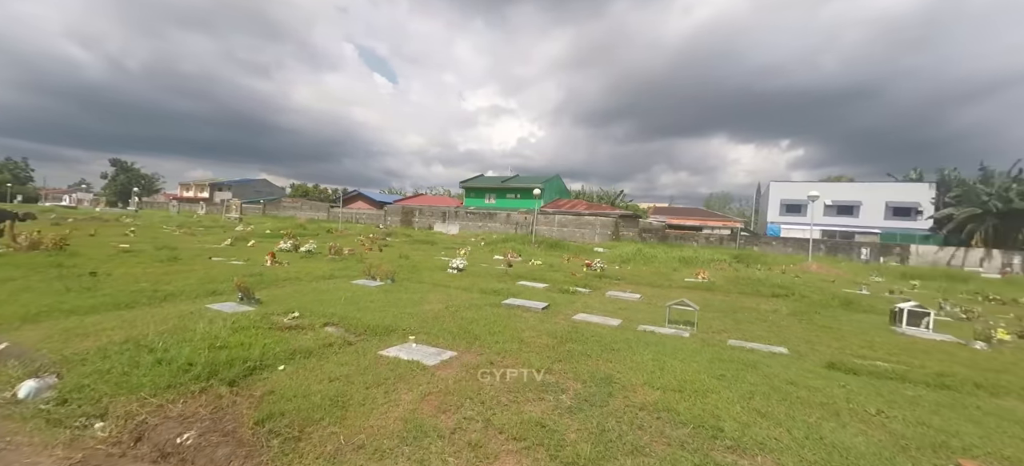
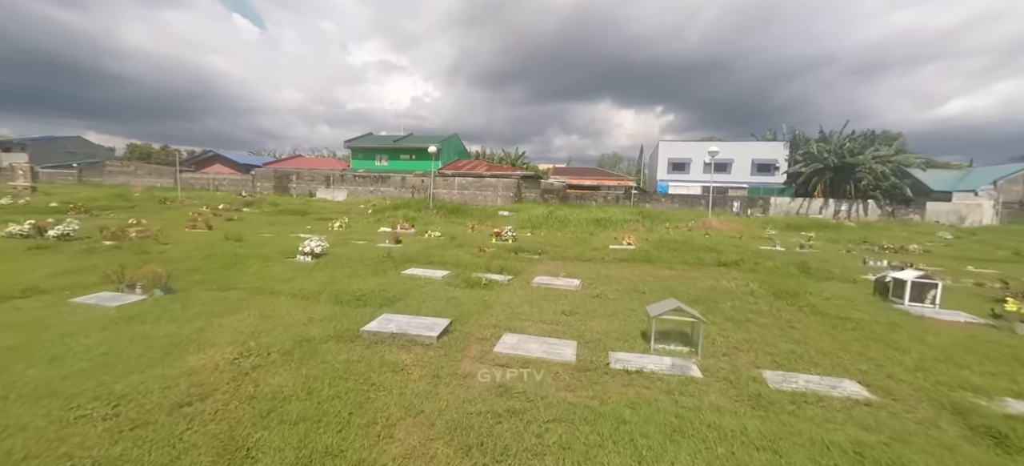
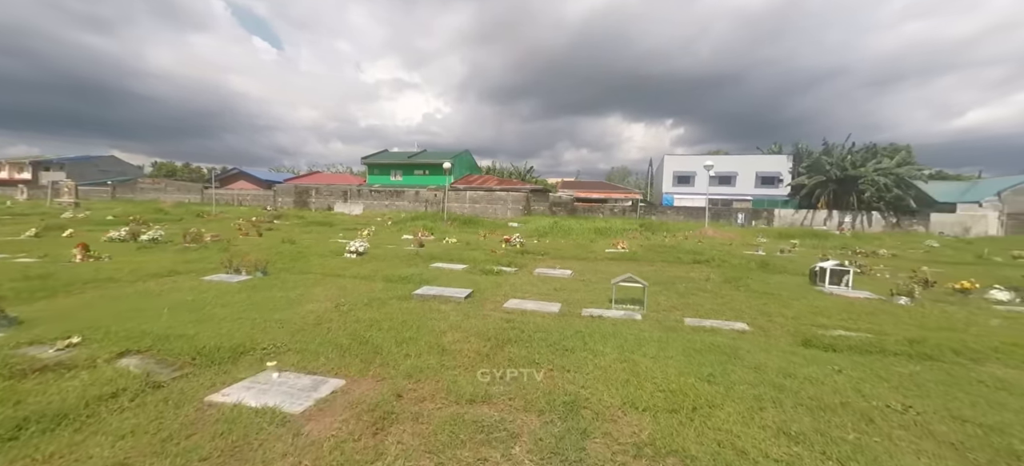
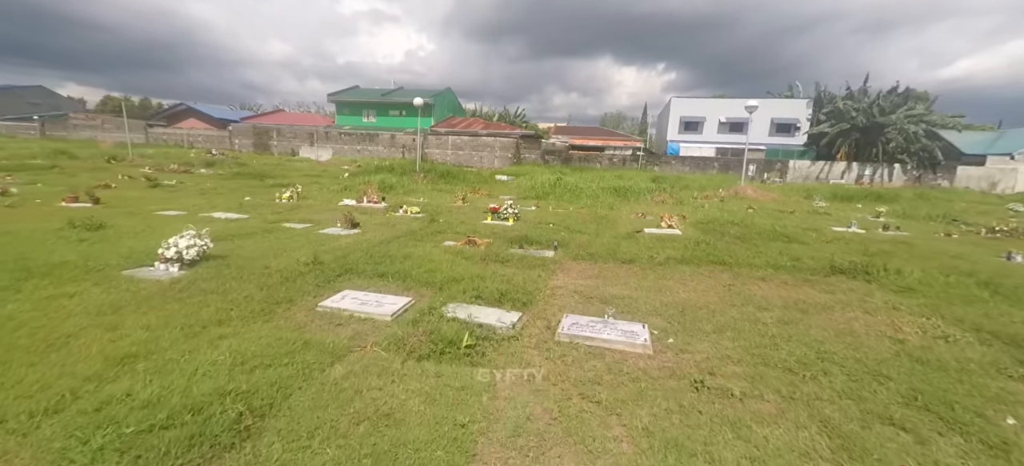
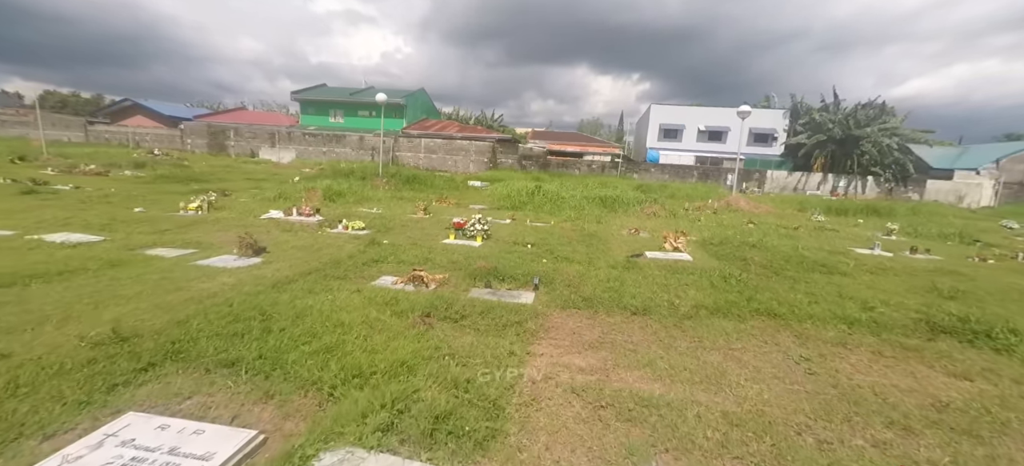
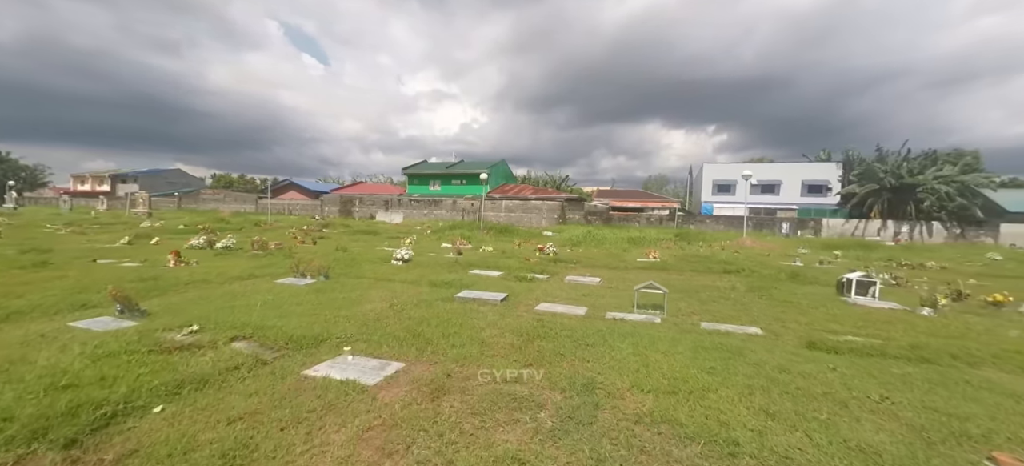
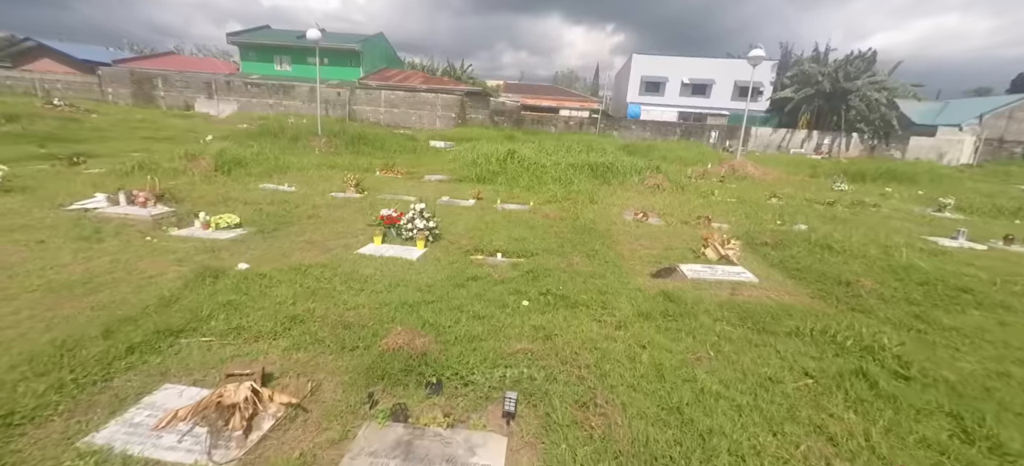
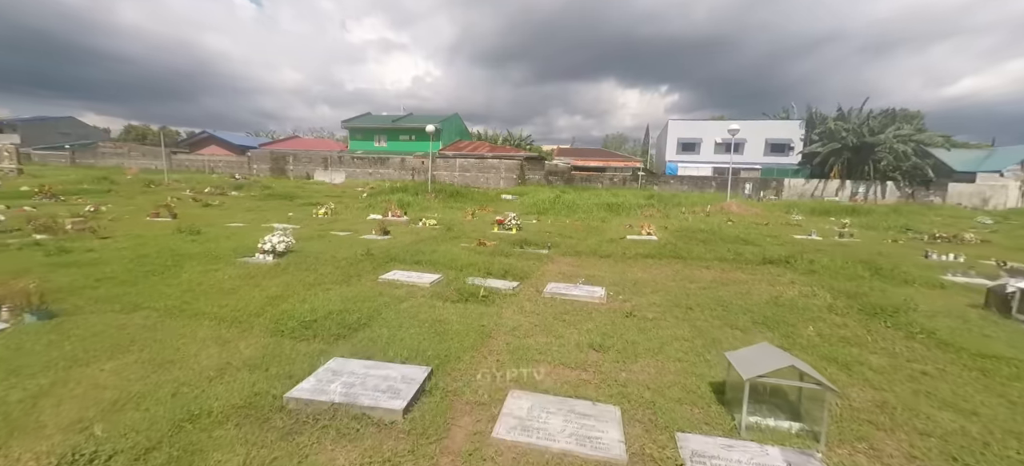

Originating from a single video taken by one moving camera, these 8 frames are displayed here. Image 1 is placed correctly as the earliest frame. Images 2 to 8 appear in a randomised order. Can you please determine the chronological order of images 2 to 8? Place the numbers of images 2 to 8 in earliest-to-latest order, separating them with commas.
6, 3, 2, 8, 4, 5, 7
